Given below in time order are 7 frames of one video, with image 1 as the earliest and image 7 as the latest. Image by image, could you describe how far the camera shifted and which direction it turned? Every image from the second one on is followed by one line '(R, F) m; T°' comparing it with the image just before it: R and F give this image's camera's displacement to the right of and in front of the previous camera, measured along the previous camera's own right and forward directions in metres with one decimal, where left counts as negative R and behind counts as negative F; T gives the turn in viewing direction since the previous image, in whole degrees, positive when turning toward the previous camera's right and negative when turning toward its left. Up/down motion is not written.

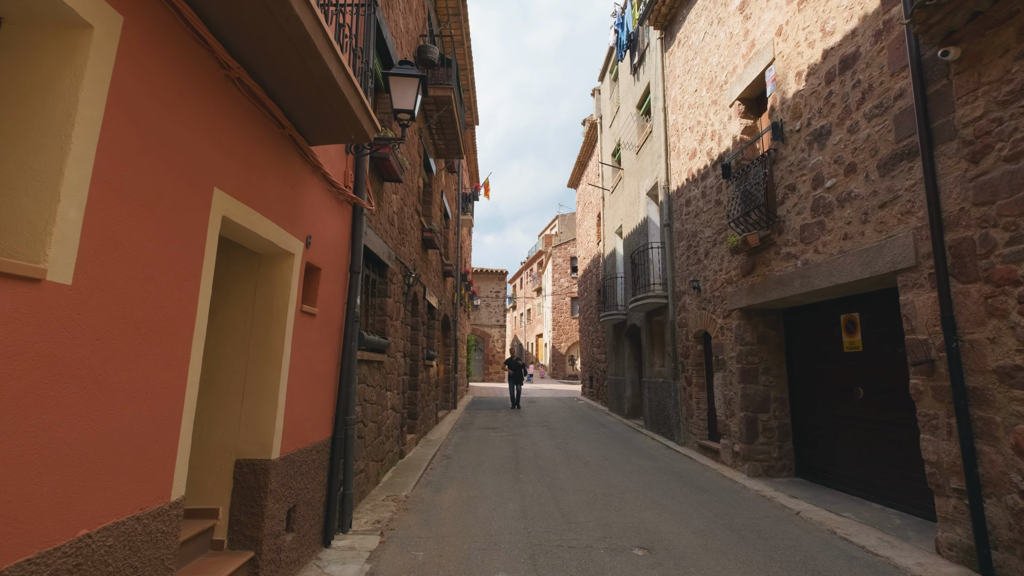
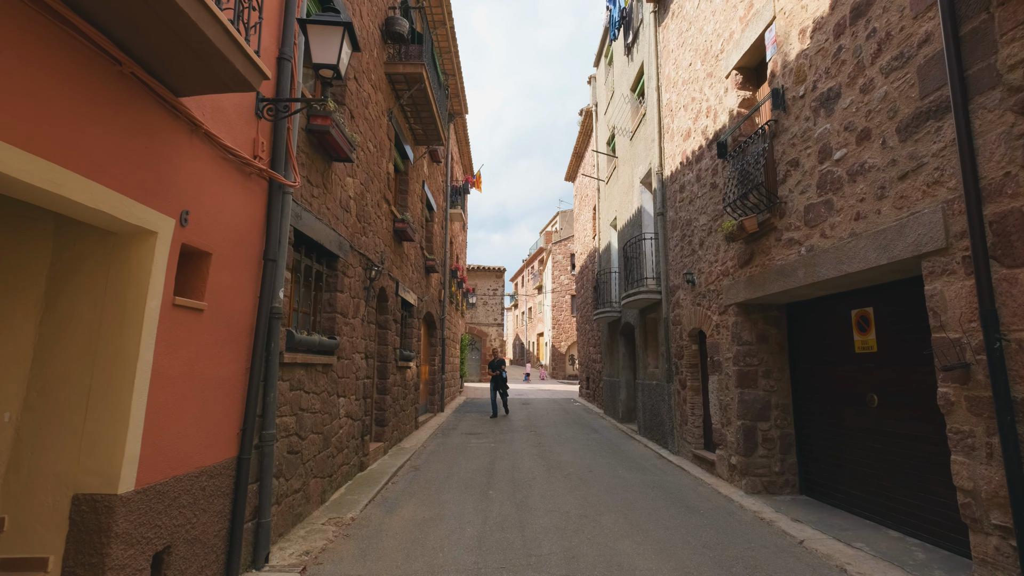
(+0.4, +0.7) m; -1°
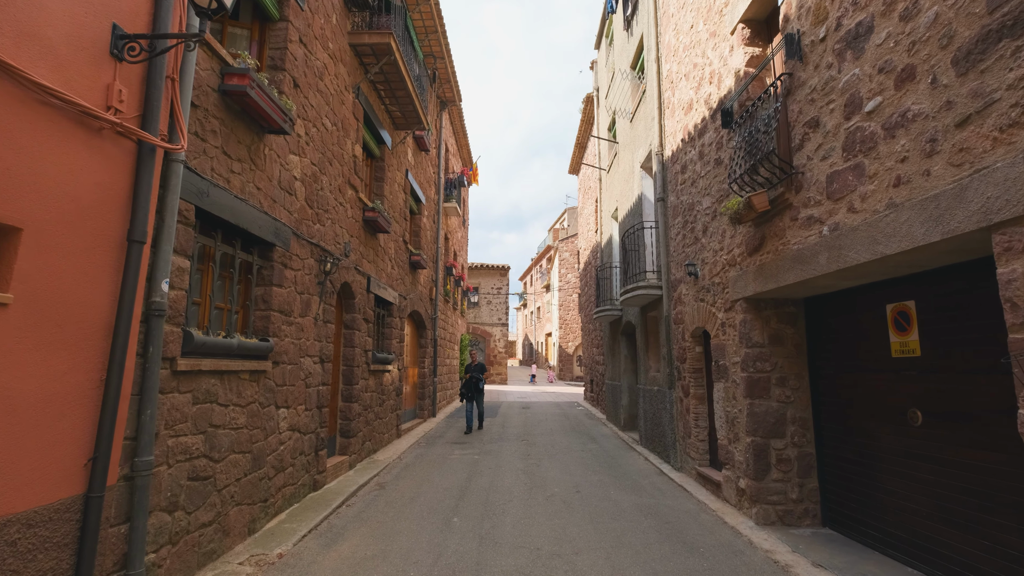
(+0.5, +0.9) m; -2°
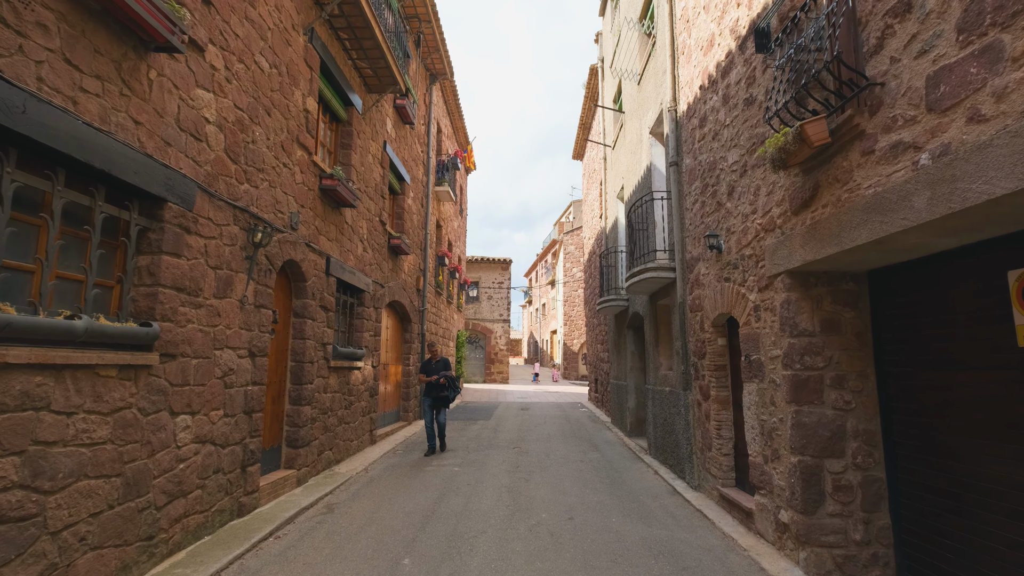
(+0.3, +1.2) m; -1°
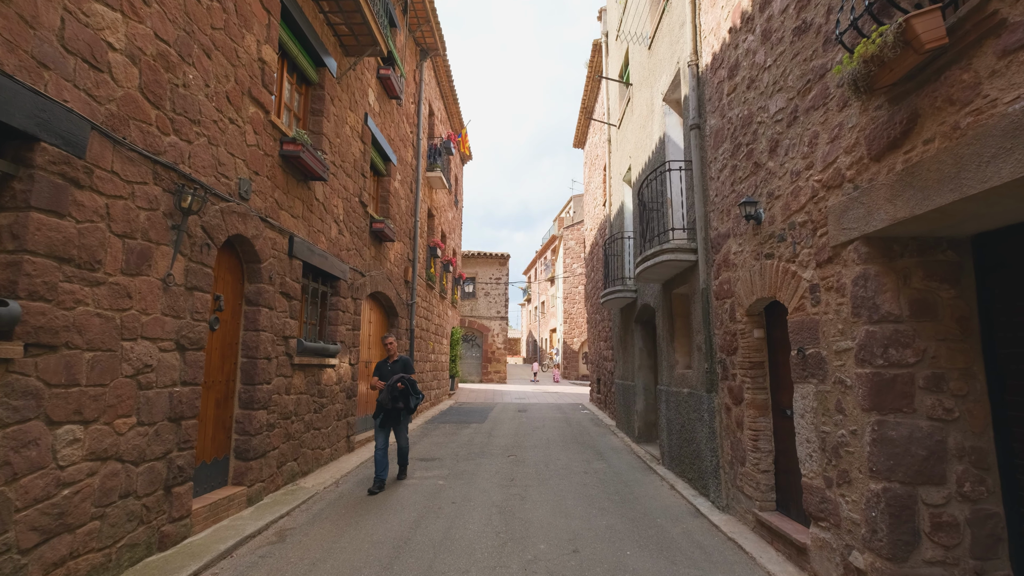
(+0.1, +0.9) m; 0°
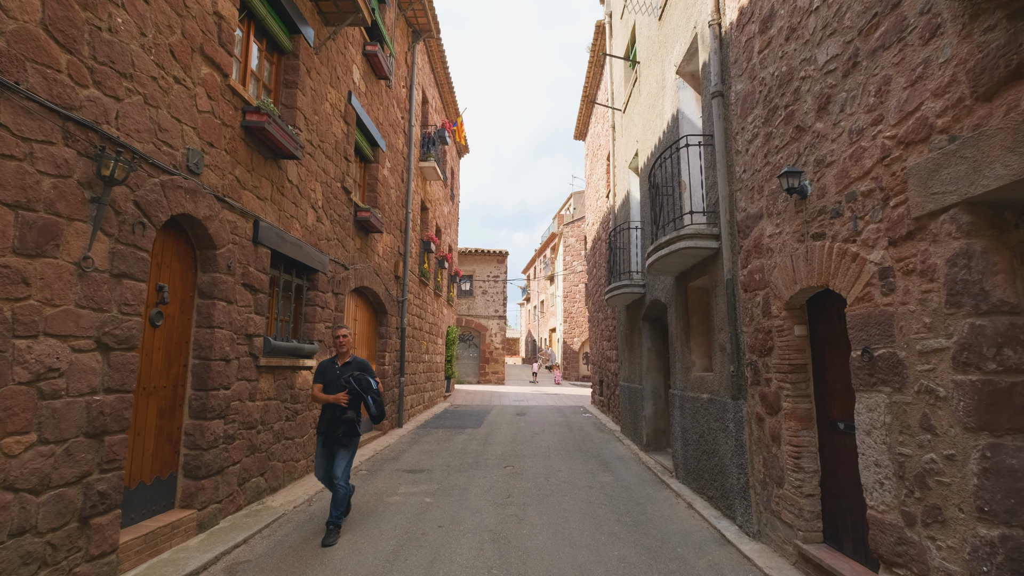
(0.0, +0.7) m; 0°
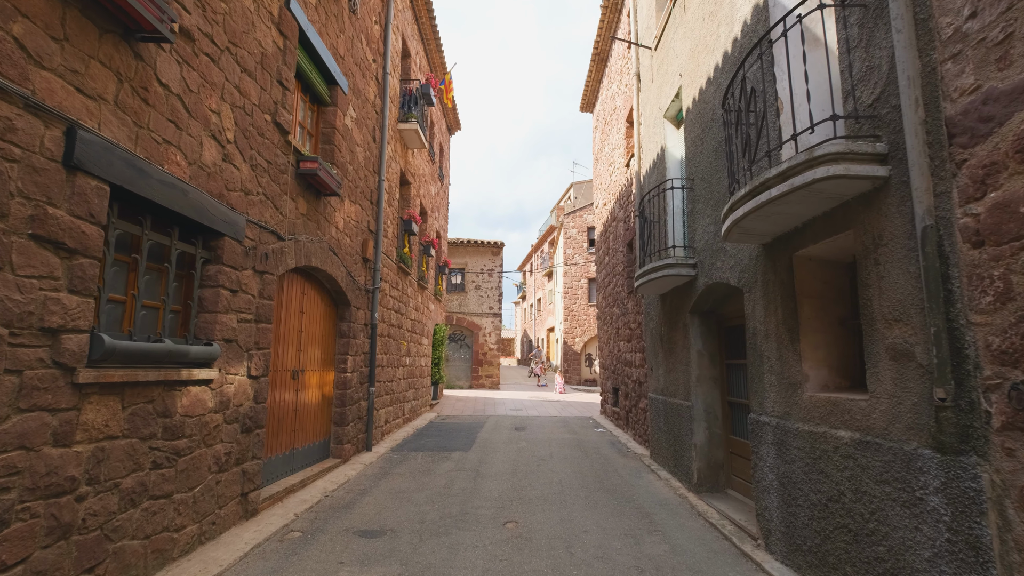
(-0.1, +2.1) m; +1°
